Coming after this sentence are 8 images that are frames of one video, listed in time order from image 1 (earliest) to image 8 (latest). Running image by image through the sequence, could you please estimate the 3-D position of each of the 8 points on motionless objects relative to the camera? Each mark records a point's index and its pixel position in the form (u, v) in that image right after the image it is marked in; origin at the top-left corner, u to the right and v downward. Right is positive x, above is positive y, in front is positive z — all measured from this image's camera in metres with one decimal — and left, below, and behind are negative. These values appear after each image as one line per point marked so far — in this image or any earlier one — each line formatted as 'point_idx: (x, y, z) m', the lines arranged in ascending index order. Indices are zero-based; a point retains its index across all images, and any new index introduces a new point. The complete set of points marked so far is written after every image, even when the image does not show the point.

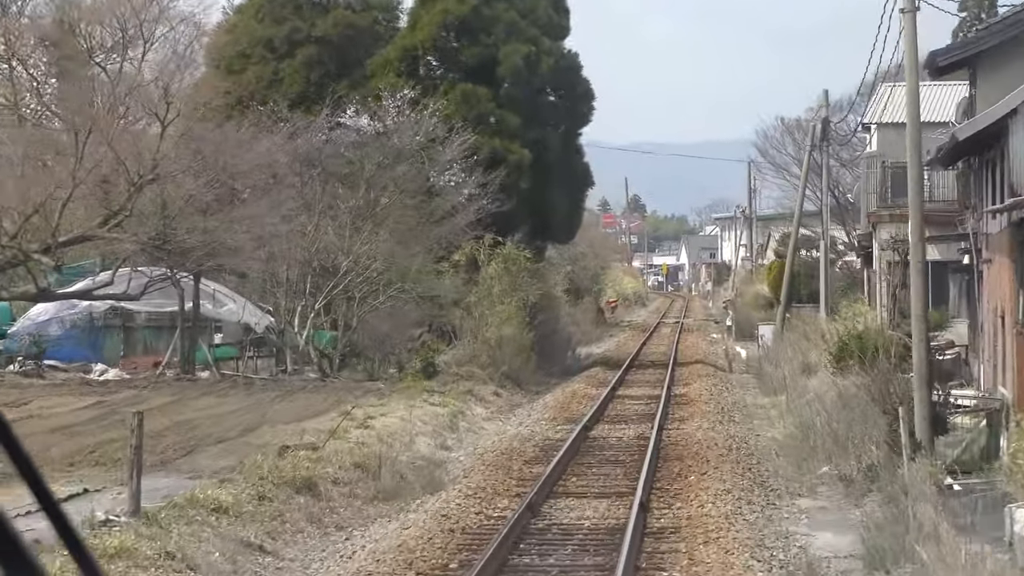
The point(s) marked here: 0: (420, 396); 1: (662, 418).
0: (-1.4, -1.7, +17.7) m
1: (+2.0, -1.8, +15.6) m
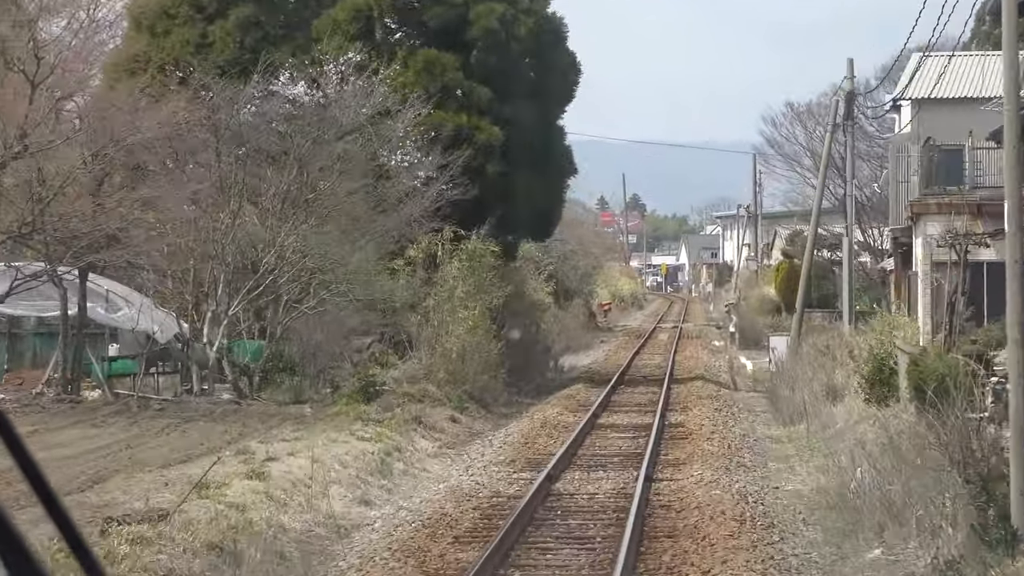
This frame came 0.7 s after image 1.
0: (-2.0, -1.7, +14.2) m
1: (+1.5, -1.8, +12.0) m
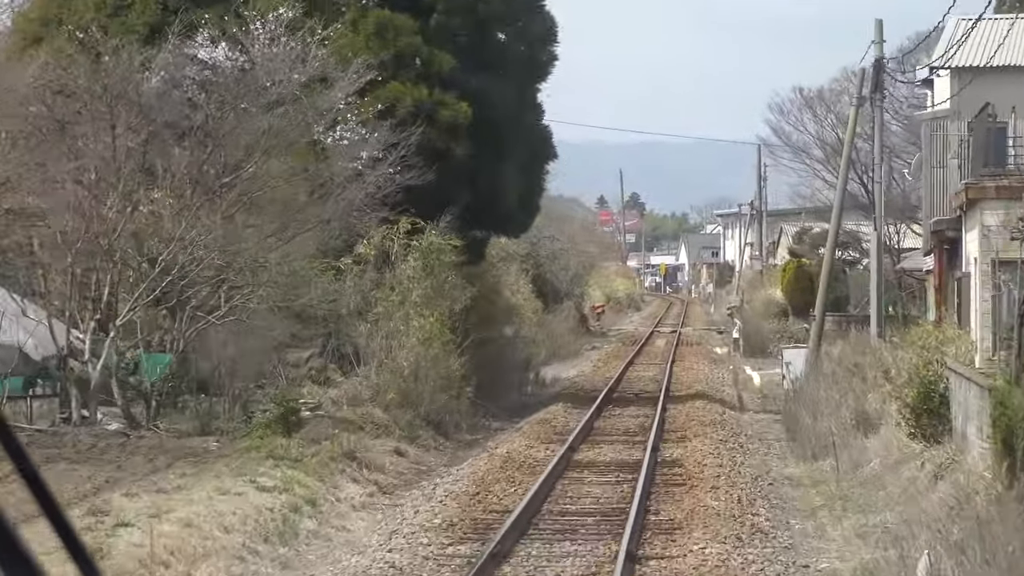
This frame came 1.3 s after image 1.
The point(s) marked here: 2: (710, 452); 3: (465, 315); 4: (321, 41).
0: (-2.5, -1.8, +11.1) m
1: (+1.0, -1.9, +9.0) m
2: (+2.3, -1.9, +13.1) m
3: (-0.7, -0.4, +17.5) m
4: (-2.6, +3.4, +15.7) m
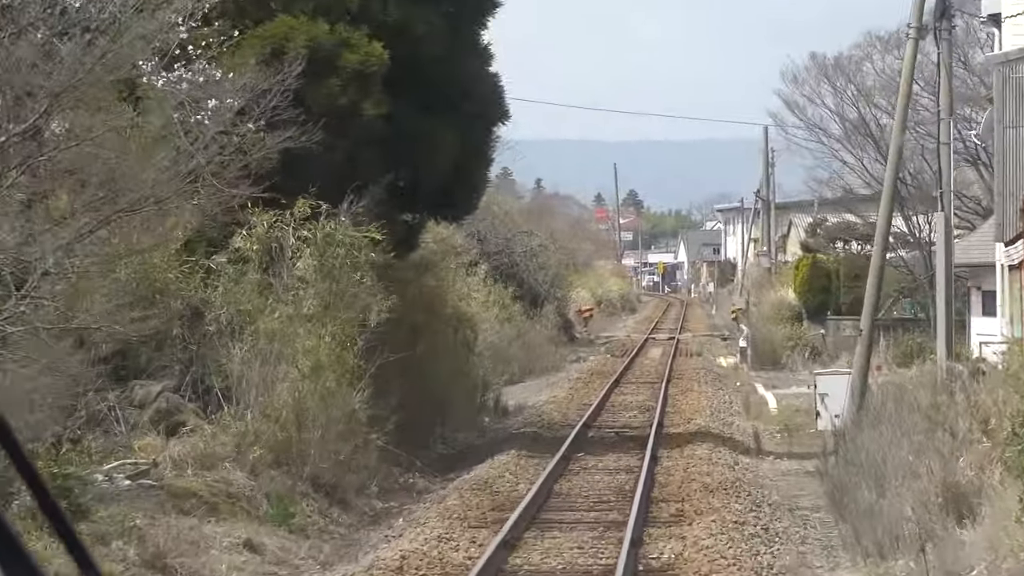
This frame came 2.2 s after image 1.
0: (-3.2, -1.8, +6.6) m
1: (+0.3, -2.0, +4.5) m
2: (+1.6, -1.9, +8.5) m
3: (-1.4, -0.5, +13.0) m
4: (-3.4, +3.3, +11.2) m
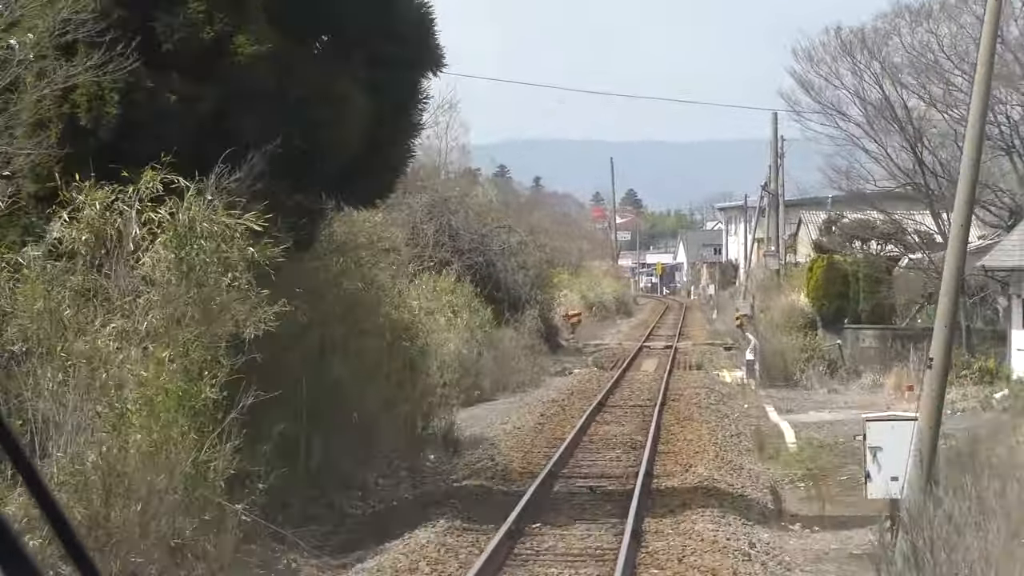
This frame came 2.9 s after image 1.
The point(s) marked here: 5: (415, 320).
0: (-3.7, -1.9, +3.1) m
1: (-0.3, -2.0, +1.0) m
2: (+1.0, -2.0, +5.0) m
3: (-1.9, -0.5, +9.5) m
4: (-3.9, +3.3, +7.7) m
5: (-1.2, -0.4, +16.8) m
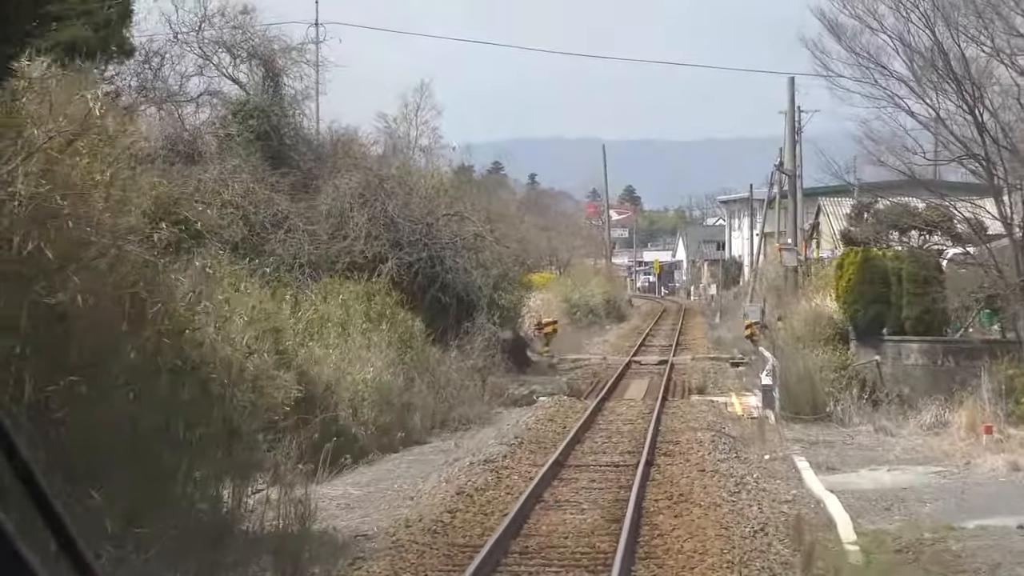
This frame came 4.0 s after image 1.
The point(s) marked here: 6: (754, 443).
0: (-4.6, -2.0, -2.4) m
1: (-1.2, -2.1, -4.5) m
2: (+0.1, -2.1, -0.4) m
3: (-2.8, -0.6, +4.0) m
4: (-4.8, +3.2, +2.2) m
5: (-2.1, -0.5, +11.3) m
6: (+3.1, -2.0, +14.5) m
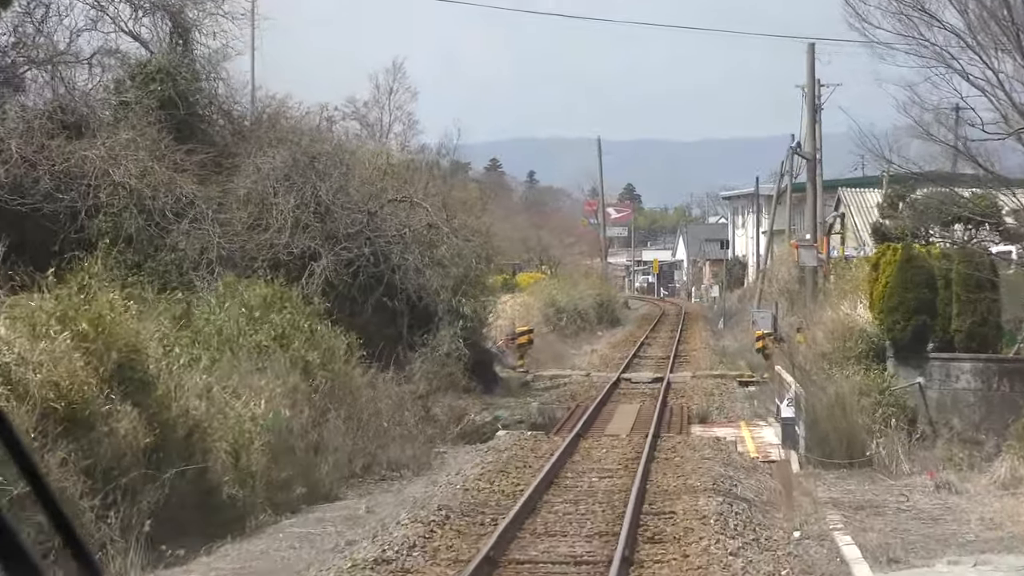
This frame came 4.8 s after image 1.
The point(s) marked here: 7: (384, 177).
0: (-5.2, -2.0, -6.3) m
1: (-1.8, -2.2, -8.4) m
2: (-0.5, -2.1, -4.4) m
3: (-3.4, -0.6, 0.0) m
4: (-5.4, +3.1, -1.7) m
5: (-2.7, -0.5, +7.4) m
6: (+2.5, -2.0, +10.6) m
7: (-2.1, +1.8, +18.6) m
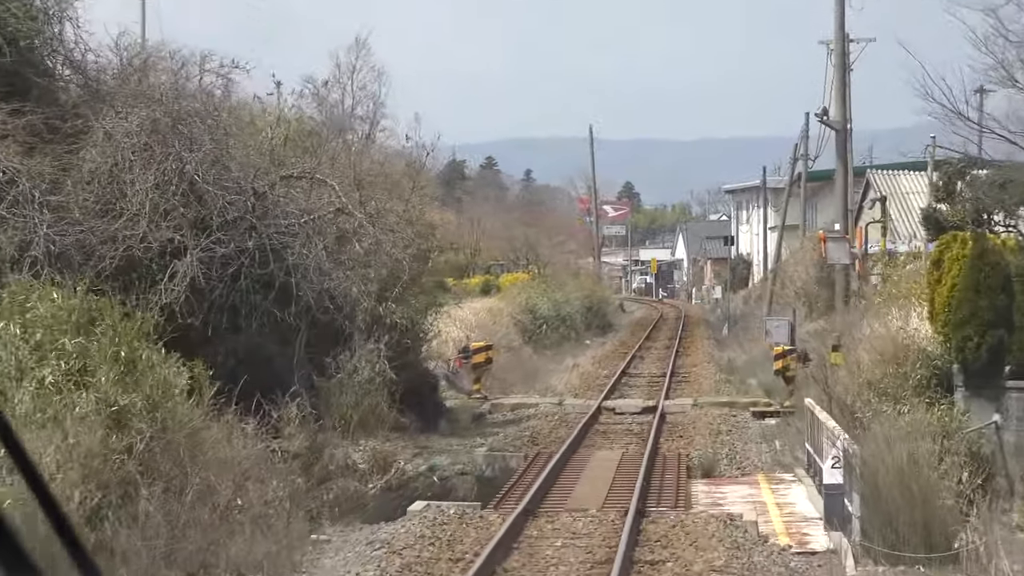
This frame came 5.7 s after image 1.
0: (-5.9, -2.1, -10.7) m
1: (-2.5, -2.2, -12.9) m
2: (-1.2, -2.2, -8.8) m
3: (-4.1, -0.7, -4.4) m
4: (-6.1, +3.1, -6.1) m
5: (-3.4, -0.6, +2.9) m
6: (+1.8, -2.1, +6.1) m
7: (-2.8, +1.7, +14.2) m
